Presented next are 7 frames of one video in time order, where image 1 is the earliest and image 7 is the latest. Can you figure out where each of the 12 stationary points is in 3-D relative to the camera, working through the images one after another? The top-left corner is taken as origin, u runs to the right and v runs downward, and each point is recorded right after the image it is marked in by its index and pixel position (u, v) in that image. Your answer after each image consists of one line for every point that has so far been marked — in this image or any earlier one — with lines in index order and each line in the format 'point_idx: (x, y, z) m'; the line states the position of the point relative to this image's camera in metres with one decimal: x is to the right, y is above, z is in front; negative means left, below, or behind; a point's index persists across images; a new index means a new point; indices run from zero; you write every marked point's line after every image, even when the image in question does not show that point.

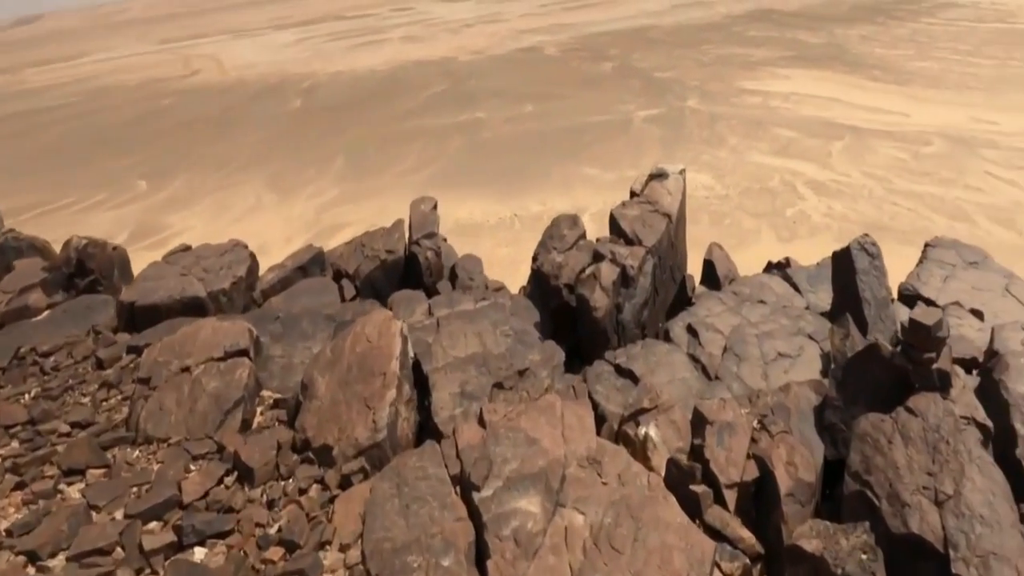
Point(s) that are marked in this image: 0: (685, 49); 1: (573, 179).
0: (+5.4, +7.0, +17.3) m
1: (+1.1, +2.1, +11.9) m
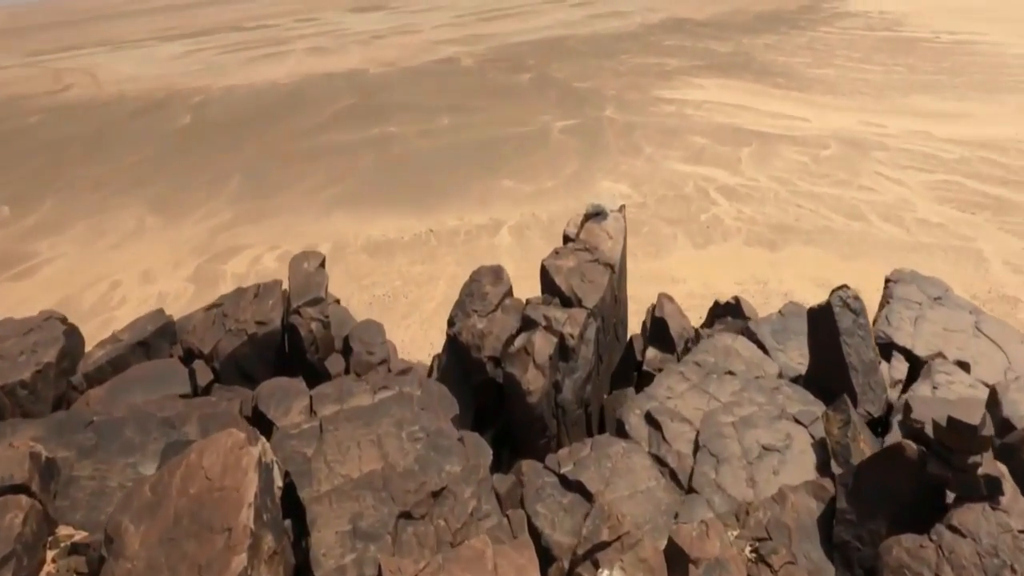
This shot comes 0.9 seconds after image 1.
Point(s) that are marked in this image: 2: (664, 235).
0: (+2.8, +6.8, +17.7) m
1: (-0.5, +1.9, +11.7) m
2: (+3.0, +1.0, +11.2) m
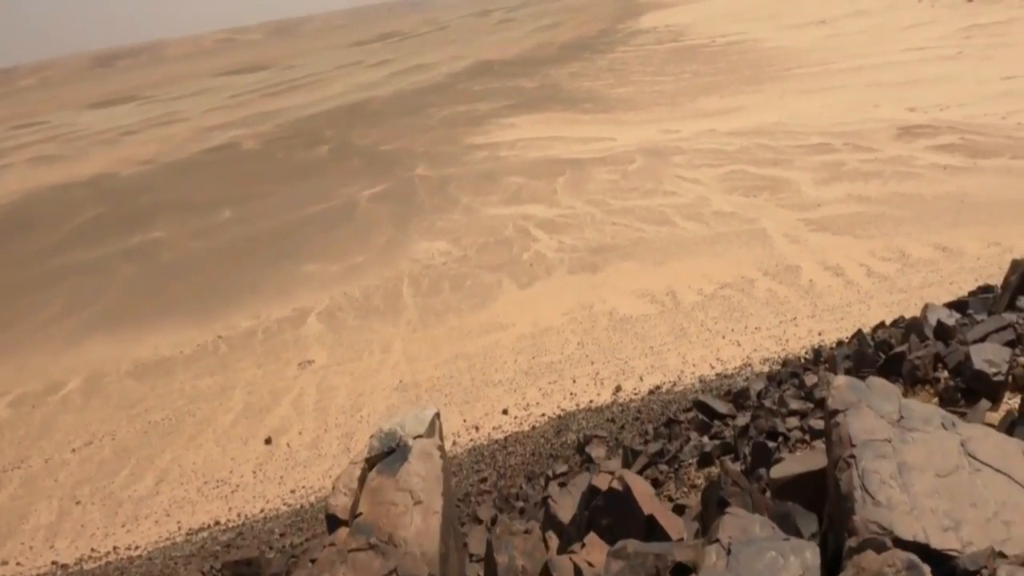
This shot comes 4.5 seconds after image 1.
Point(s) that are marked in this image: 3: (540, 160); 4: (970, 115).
0: (-3.3, +5.0, +17.9) m
1: (-3.9, +0.1, +11.0) m
2: (-0.4, +0.1, +11.3) m
3: (+0.7, +3.2, +15.4) m
4: (+11.9, +4.5, +15.5) m
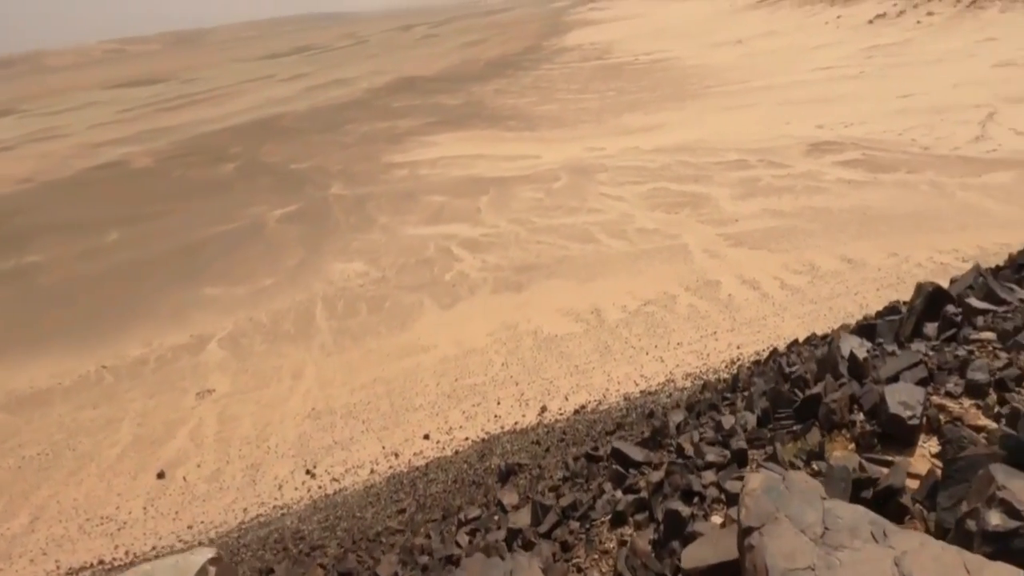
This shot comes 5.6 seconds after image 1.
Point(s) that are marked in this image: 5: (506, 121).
0: (-5.5, +4.4, +17.2) m
1: (-5.3, -0.4, +10.2) m
2: (-1.9, -0.3, +10.9) m
3: (-1.3, +2.7, +15.1) m
4: (+9.8, +4.2, +16.4) m
5: (-0.3, +5.0, +18.3) m
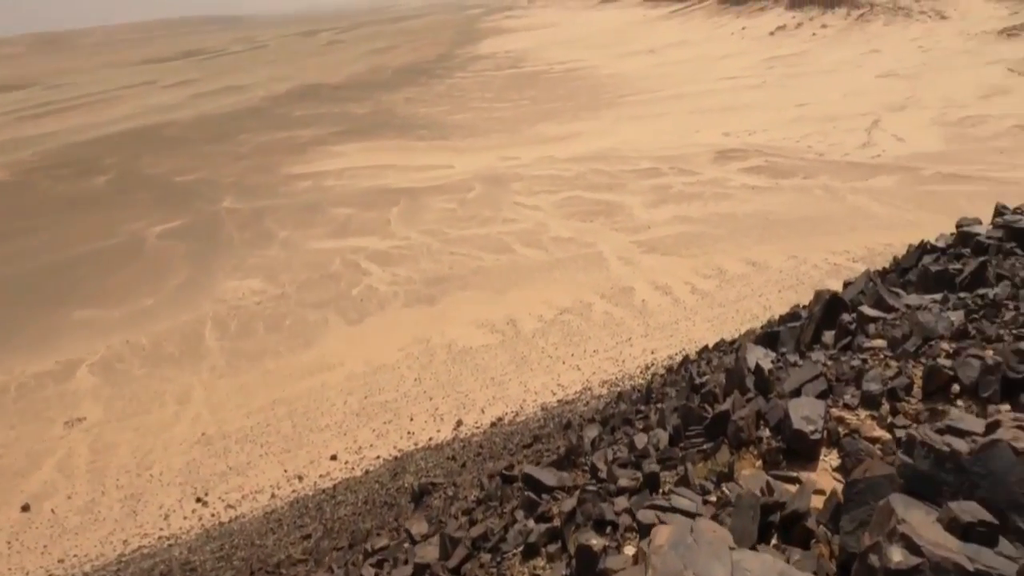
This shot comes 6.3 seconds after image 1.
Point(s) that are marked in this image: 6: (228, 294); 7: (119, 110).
0: (-7.9, +3.8, +16.2) m
1: (-6.8, -0.8, +9.2) m
2: (-3.5, -0.7, +10.3) m
3: (-3.4, +2.4, +14.5) m
4: (+7.4, +4.2, +17.1) m
5: (-2.9, +4.7, +17.9) m
6: (-5.1, -0.1, +10.9) m
7: (-11.8, +5.3, +18.2) m
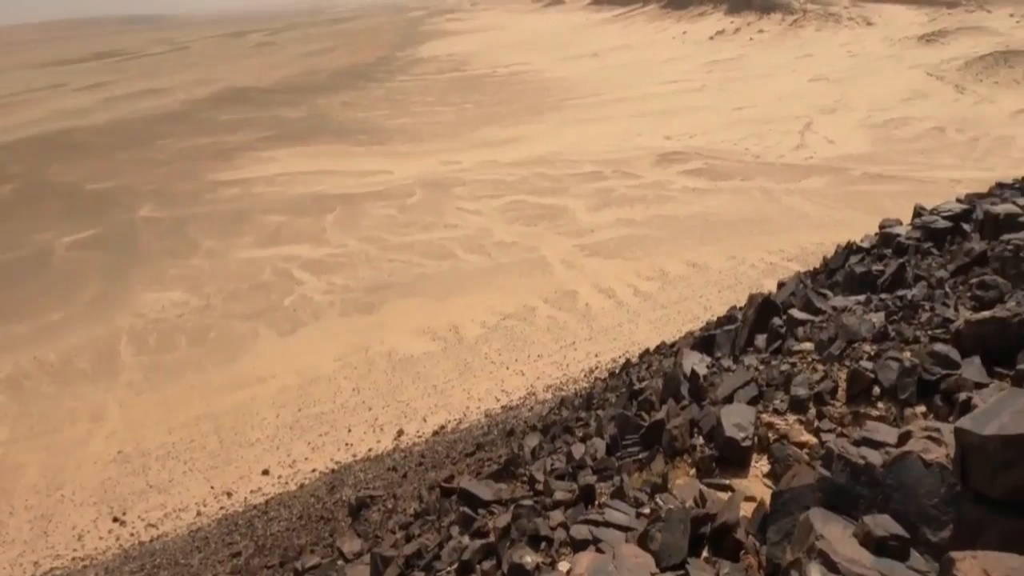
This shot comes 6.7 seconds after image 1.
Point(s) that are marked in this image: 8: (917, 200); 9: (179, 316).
0: (-9.5, +3.5, +15.4) m
1: (-7.8, -1.1, +8.5) m
2: (-4.5, -0.9, +9.8) m
3: (-4.9, +2.1, +14.1) m
4: (+5.7, +4.2, +17.4) m
5: (-4.6, +4.4, +17.5) m
6: (-6.2, -0.4, +10.3) m
7: (-13.5, +4.9, +17.1) m
8: (+9.1, +2.0, +13.5) m
9: (-5.6, -0.6, +10.1) m
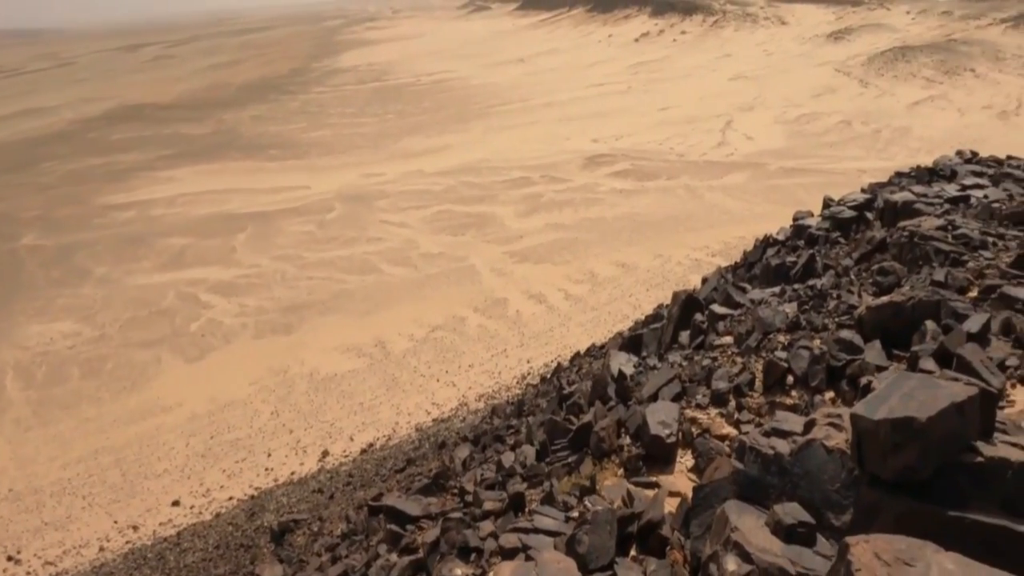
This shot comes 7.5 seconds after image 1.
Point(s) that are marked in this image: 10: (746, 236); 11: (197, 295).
0: (-11.5, +2.7, +14.5) m
1: (-9.0, -1.7, +7.7) m
2: (-5.8, -1.3, +9.3) m
3: (-6.6, +1.6, +13.5) m
4: (+3.5, +4.2, +17.7) m
5: (-6.8, +3.8, +16.9) m
6: (-7.6, -1.0, +9.6) m
7: (-15.7, +3.8, +15.9) m
8: (+7.3, +2.2, +14.0) m
9: (-6.9, -1.1, +9.5) m
10: (+4.5, +1.0, +12.2) m
11: (-5.8, -0.2, +11.0) m
